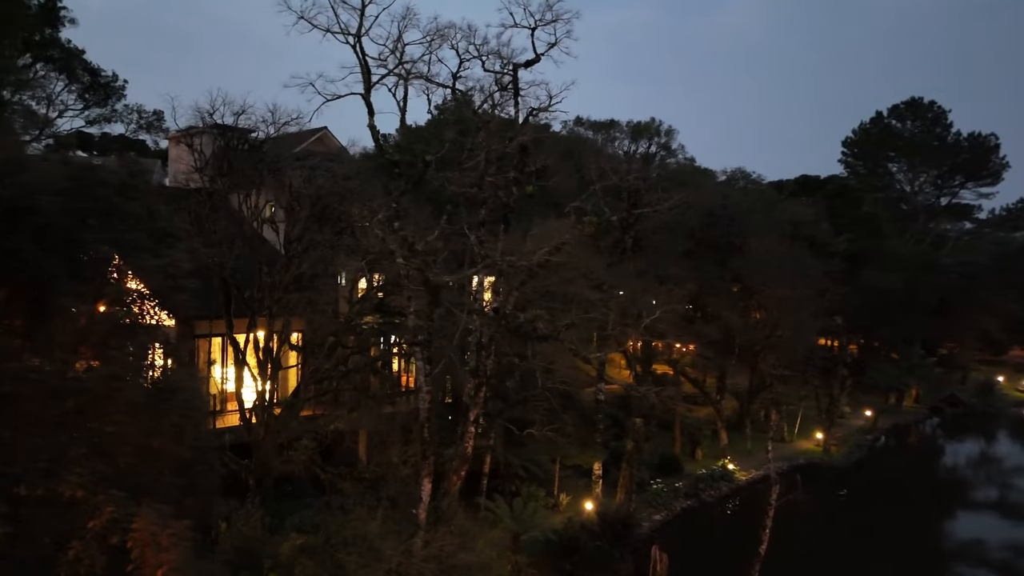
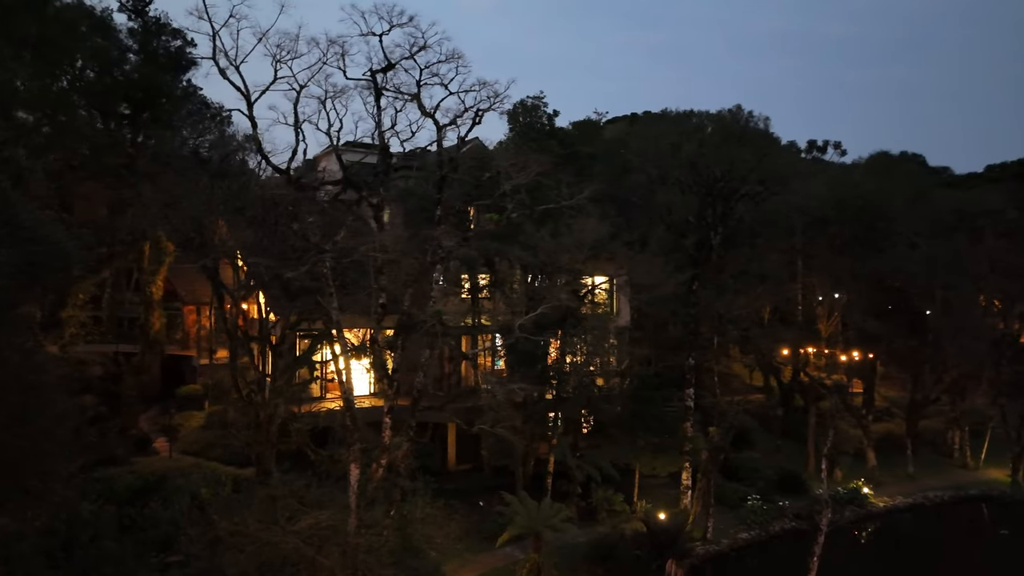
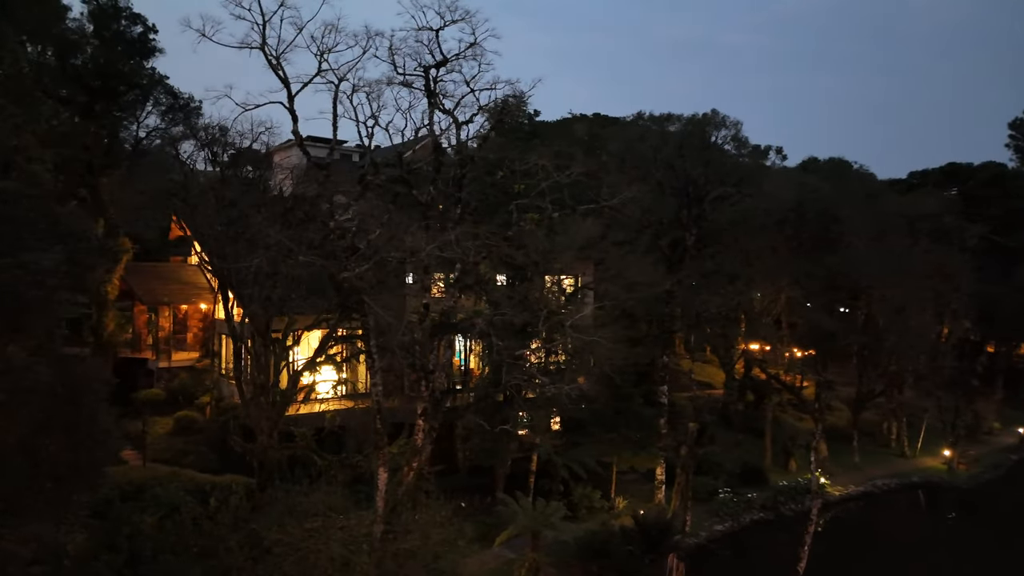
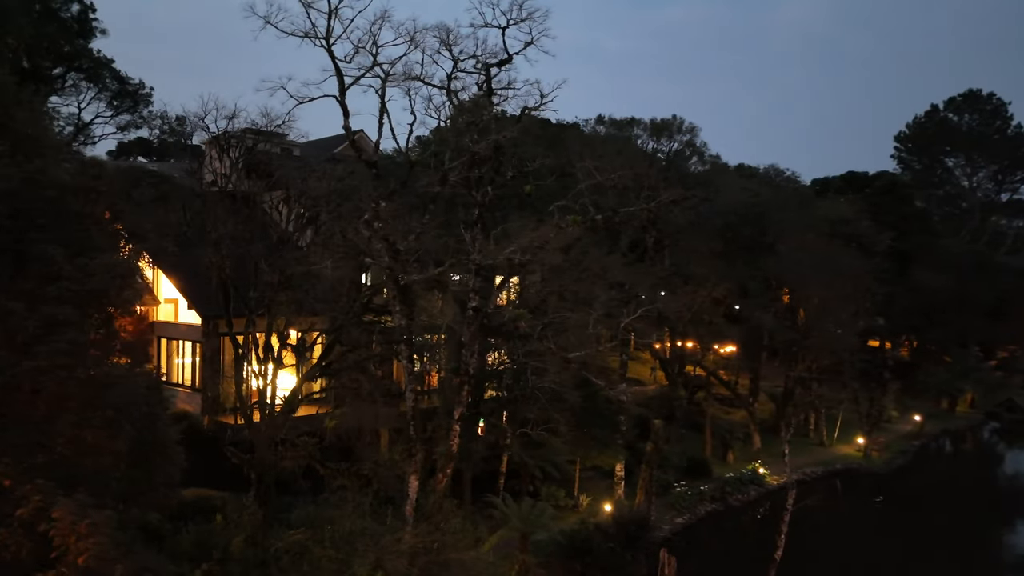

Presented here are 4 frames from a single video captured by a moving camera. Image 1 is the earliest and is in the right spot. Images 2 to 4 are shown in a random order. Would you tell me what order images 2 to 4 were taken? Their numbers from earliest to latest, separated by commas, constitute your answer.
4, 3, 2
